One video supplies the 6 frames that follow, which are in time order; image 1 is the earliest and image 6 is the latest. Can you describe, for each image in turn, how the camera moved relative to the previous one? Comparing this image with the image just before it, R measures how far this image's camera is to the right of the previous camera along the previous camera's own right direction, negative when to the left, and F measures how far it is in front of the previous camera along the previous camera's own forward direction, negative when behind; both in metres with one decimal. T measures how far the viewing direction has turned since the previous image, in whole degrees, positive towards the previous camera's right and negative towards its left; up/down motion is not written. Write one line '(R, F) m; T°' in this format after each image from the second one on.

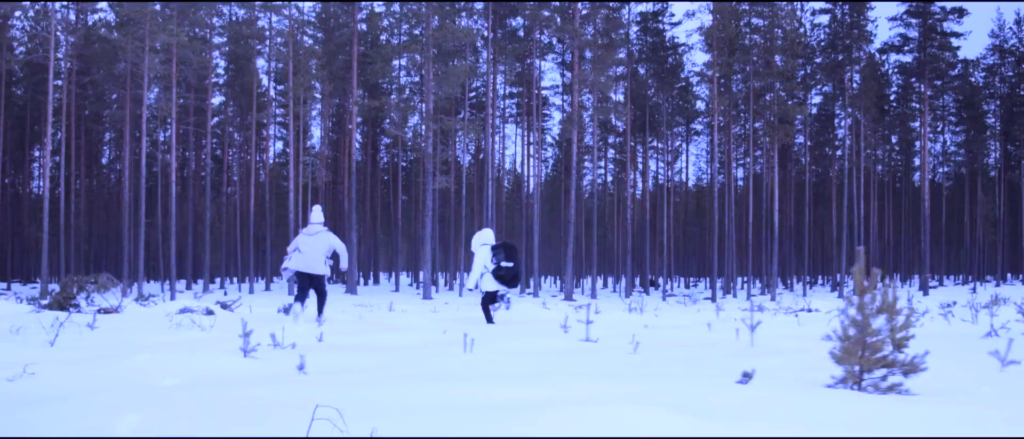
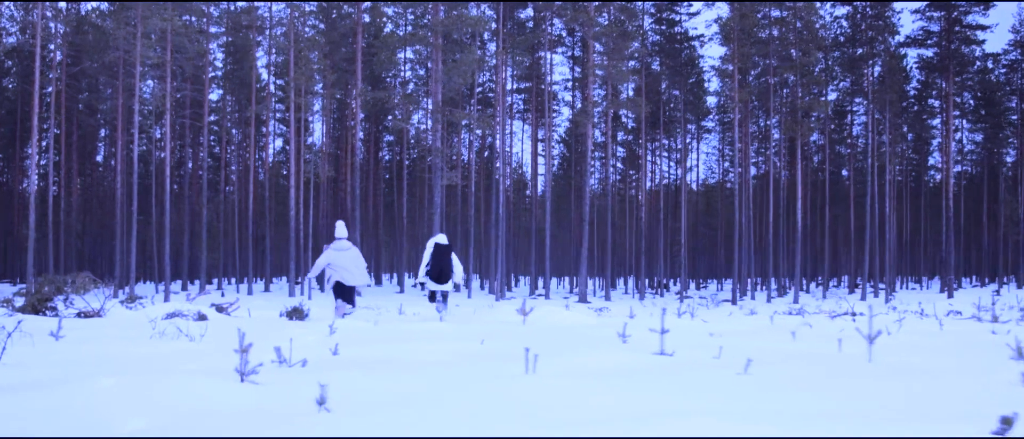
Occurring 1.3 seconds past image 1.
(-0.4, +1.1) m; 0°
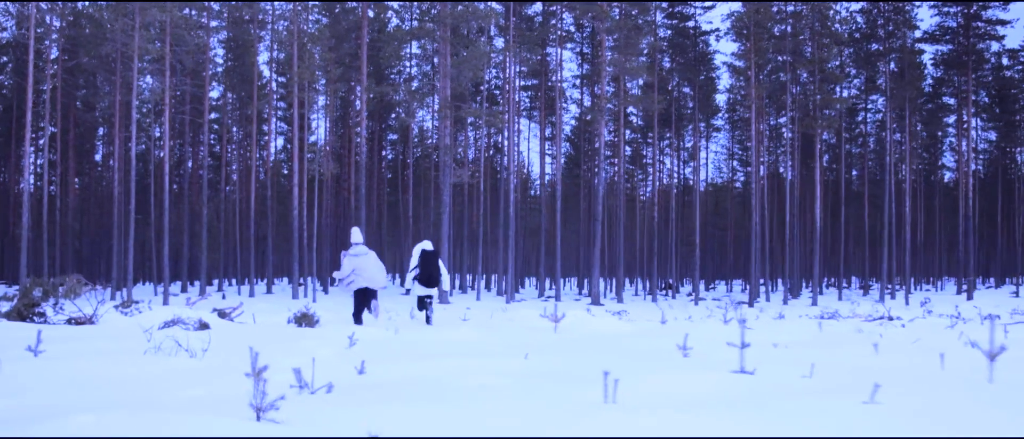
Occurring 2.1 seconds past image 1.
(-0.3, +0.7) m; 0°
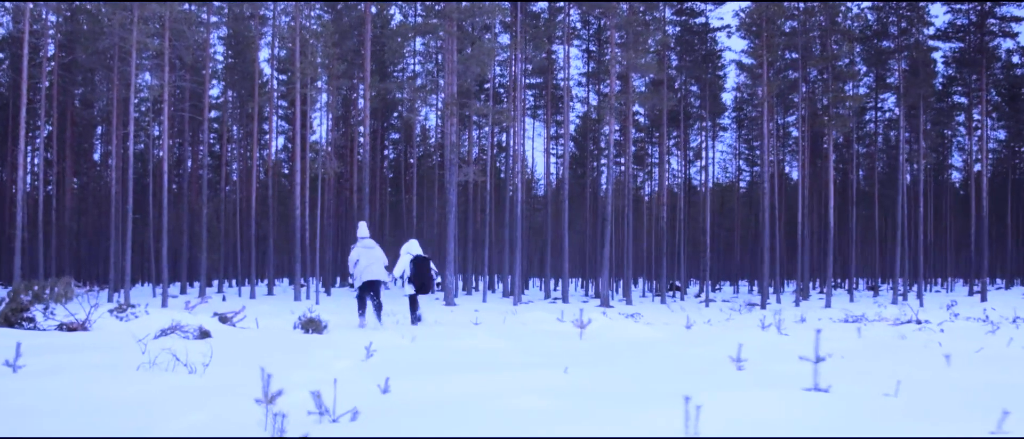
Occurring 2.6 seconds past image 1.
(-0.2, +0.5) m; 0°
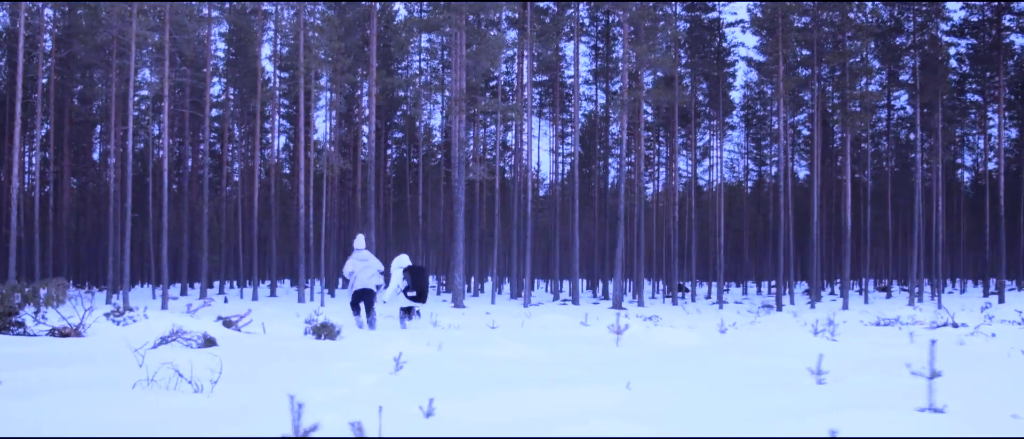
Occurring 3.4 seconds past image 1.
(-0.3, +0.5) m; 0°
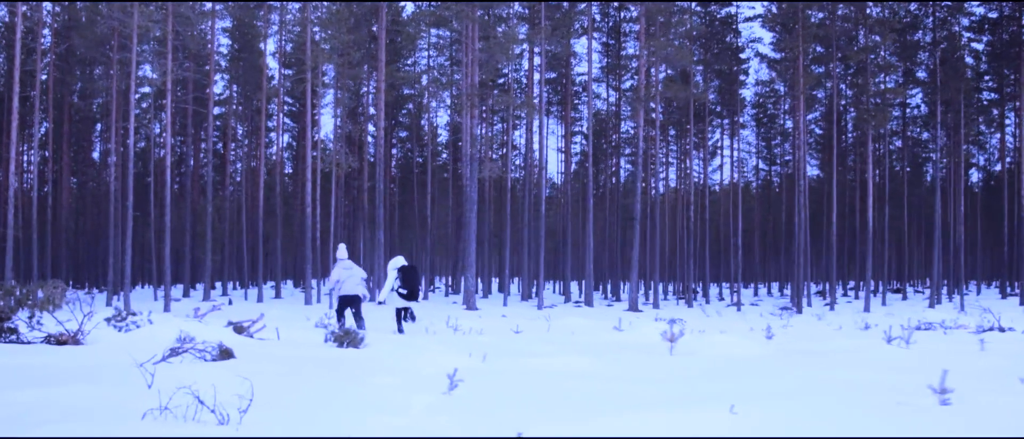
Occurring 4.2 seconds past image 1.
(-0.3, +0.6) m; 0°
